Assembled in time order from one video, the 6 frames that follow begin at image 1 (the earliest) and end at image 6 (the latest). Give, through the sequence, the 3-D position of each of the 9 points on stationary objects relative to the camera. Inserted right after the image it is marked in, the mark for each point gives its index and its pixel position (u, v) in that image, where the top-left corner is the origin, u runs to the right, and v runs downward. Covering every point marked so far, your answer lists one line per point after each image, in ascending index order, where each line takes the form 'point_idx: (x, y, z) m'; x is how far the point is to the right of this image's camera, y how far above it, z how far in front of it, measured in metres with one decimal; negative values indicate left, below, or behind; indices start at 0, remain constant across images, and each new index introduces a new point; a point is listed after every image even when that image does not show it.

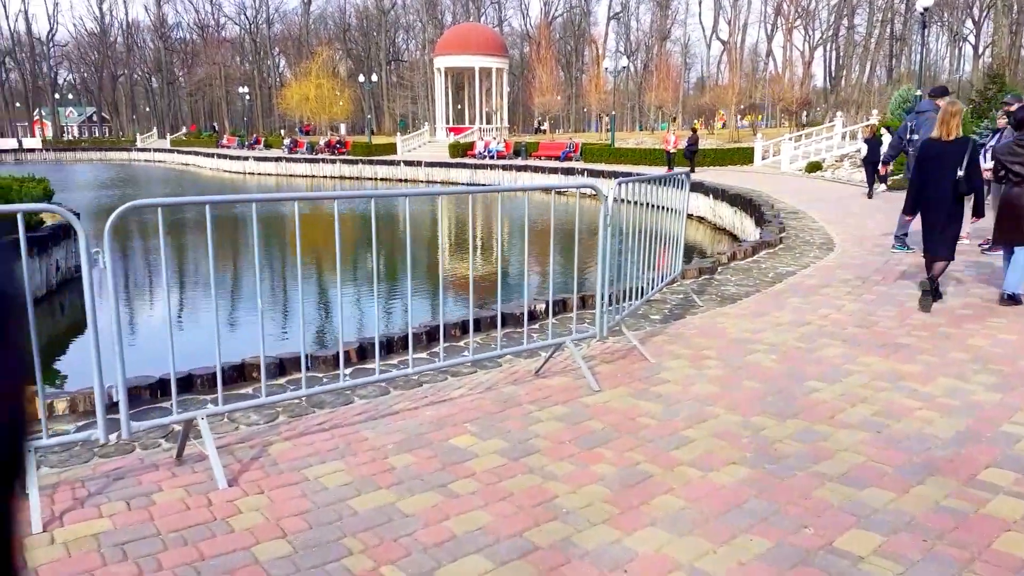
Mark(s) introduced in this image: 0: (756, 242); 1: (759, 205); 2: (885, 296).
0: (+2.7, +0.5, +8.9) m
1: (+4.2, +1.4, +13.7) m
2: (+2.8, -0.1, +6.1) m
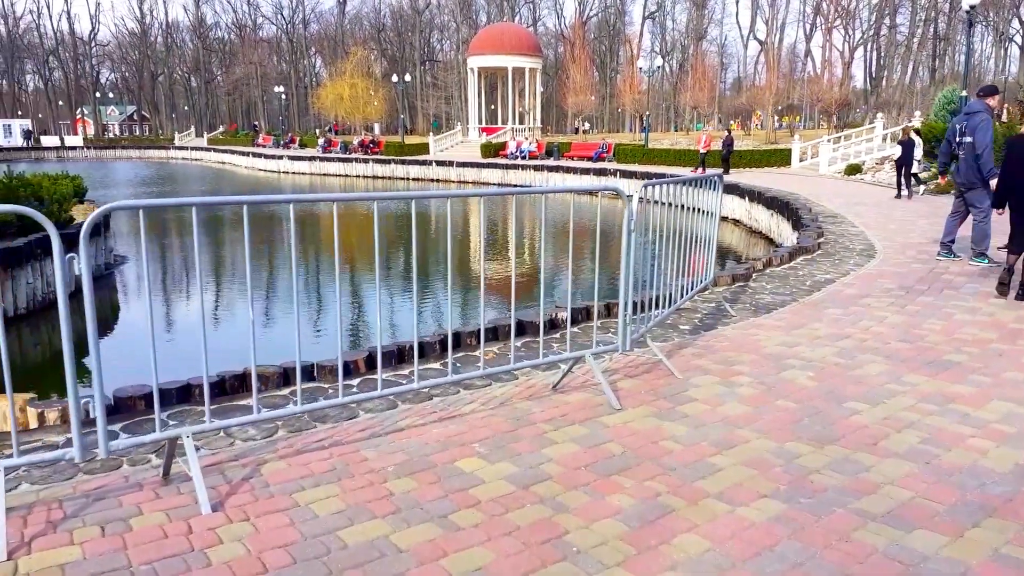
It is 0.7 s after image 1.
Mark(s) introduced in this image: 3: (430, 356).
0: (+3.0, +0.4, +8.5) m
1: (+4.7, +1.3, +13.3) m
2: (+3.0, -0.1, +5.8) m
3: (-0.4, -0.4, +4.4) m
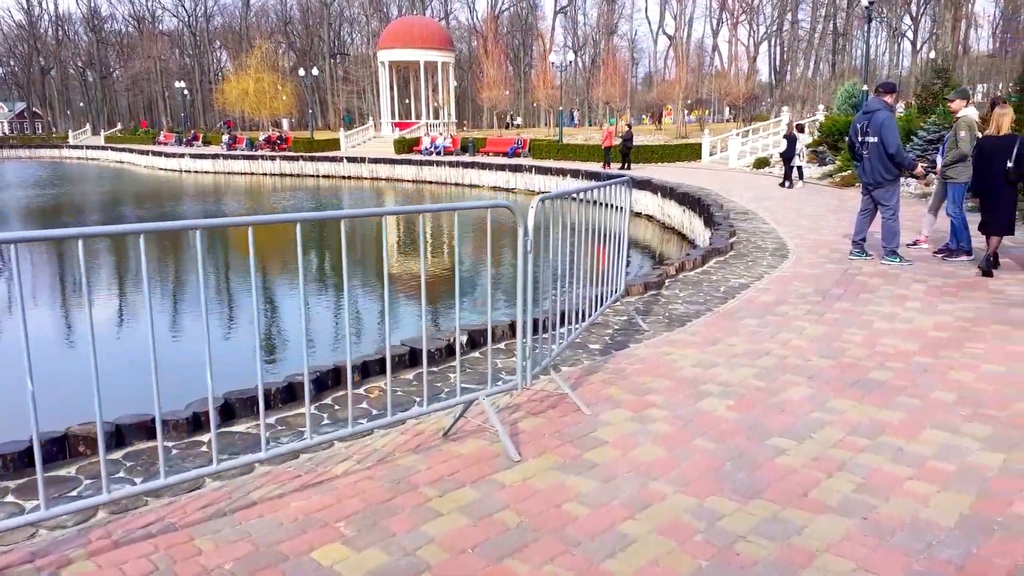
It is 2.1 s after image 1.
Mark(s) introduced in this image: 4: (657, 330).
0: (+2.0, +0.4, +8.3) m
1: (+3.2, +1.4, +13.1) m
2: (+2.3, -0.2, +5.5) m
3: (-1.0, -0.5, +3.8) m
4: (+0.9, -0.3, +5.2) m
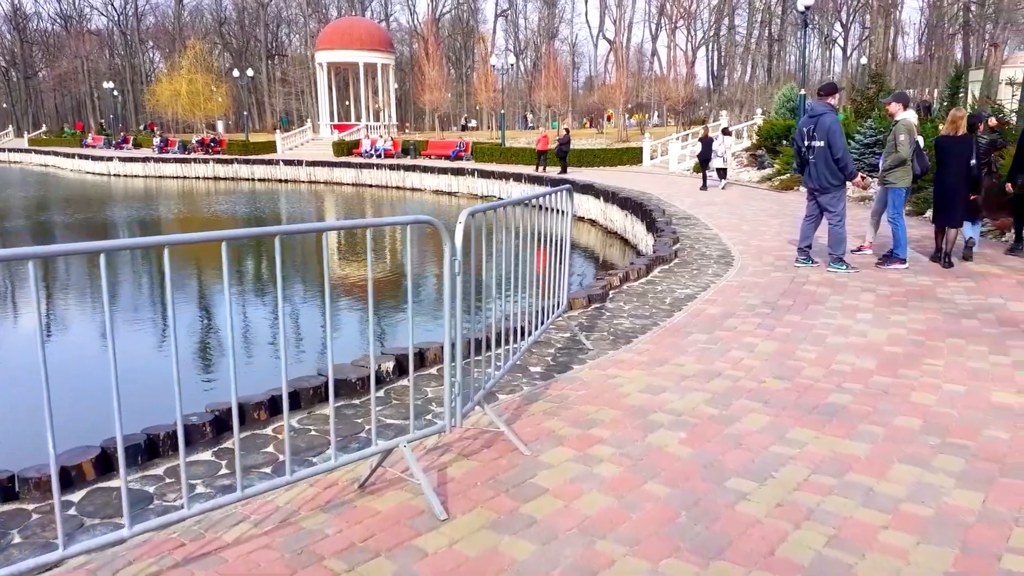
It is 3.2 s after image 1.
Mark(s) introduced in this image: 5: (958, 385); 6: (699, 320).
0: (+1.4, +0.3, +8.0) m
1: (+2.2, +1.3, +12.9) m
2: (+1.9, -0.3, +5.3) m
3: (-1.3, -0.6, +3.3) m
4: (+0.5, -0.4, +4.8) m
5: (+2.3, -0.5, +4.1) m
6: (+1.3, -0.2, +5.6) m
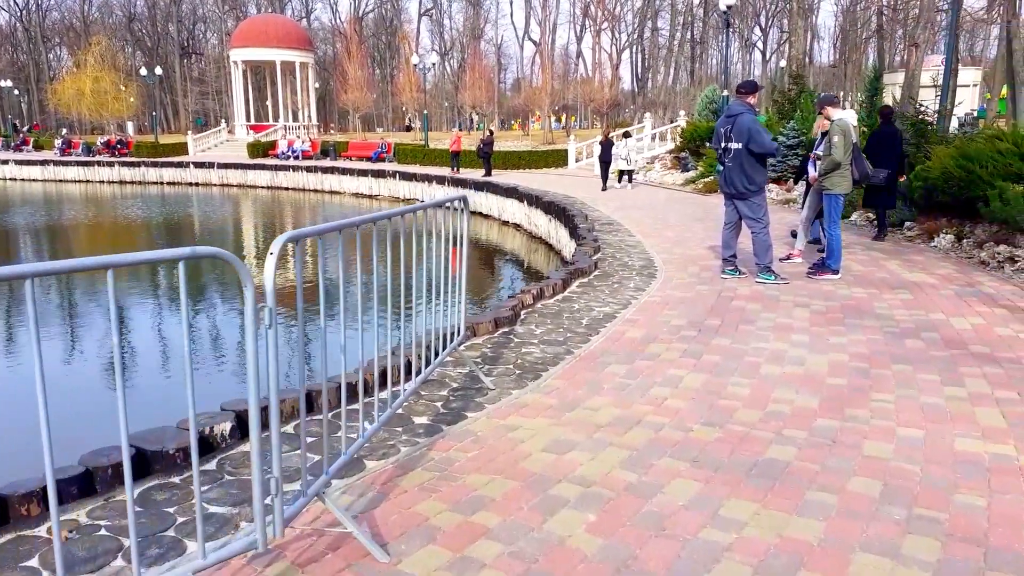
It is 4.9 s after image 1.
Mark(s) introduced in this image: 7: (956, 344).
0: (+0.5, +0.2, +7.3) m
1: (+0.9, +1.1, +12.3) m
2: (+1.2, -0.4, +4.6) m
3: (-1.7, -0.8, +2.4) m
4: (0.0, -0.5, +4.1) m
5: (+1.7, -0.6, +3.5) m
6: (+0.6, -0.4, +4.9) m
7: (+2.7, -0.3, +4.8) m
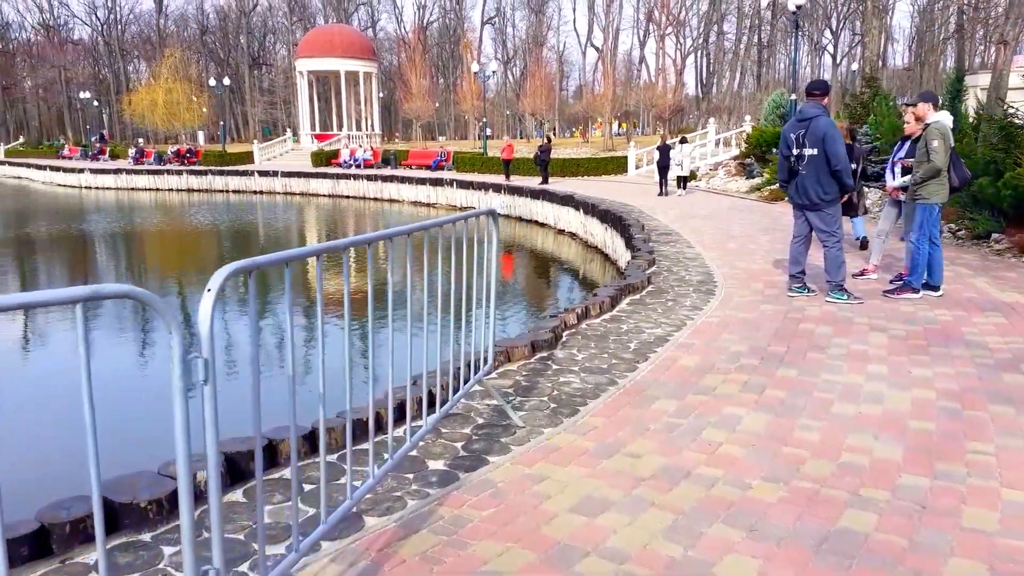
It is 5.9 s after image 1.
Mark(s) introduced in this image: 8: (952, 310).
0: (+0.9, 0.0, +6.8) m
1: (+1.7, +0.9, +11.8) m
2: (+1.4, -0.5, +4.1) m
3: (-1.7, -0.9, +2.1) m
4: (+0.1, -0.6, +3.6) m
5: (+1.8, -0.7, +2.9) m
6: (+0.8, -0.5, +4.3) m
7: (+2.9, -0.5, +4.2) m
8: (+3.2, -0.2, +5.8) m
